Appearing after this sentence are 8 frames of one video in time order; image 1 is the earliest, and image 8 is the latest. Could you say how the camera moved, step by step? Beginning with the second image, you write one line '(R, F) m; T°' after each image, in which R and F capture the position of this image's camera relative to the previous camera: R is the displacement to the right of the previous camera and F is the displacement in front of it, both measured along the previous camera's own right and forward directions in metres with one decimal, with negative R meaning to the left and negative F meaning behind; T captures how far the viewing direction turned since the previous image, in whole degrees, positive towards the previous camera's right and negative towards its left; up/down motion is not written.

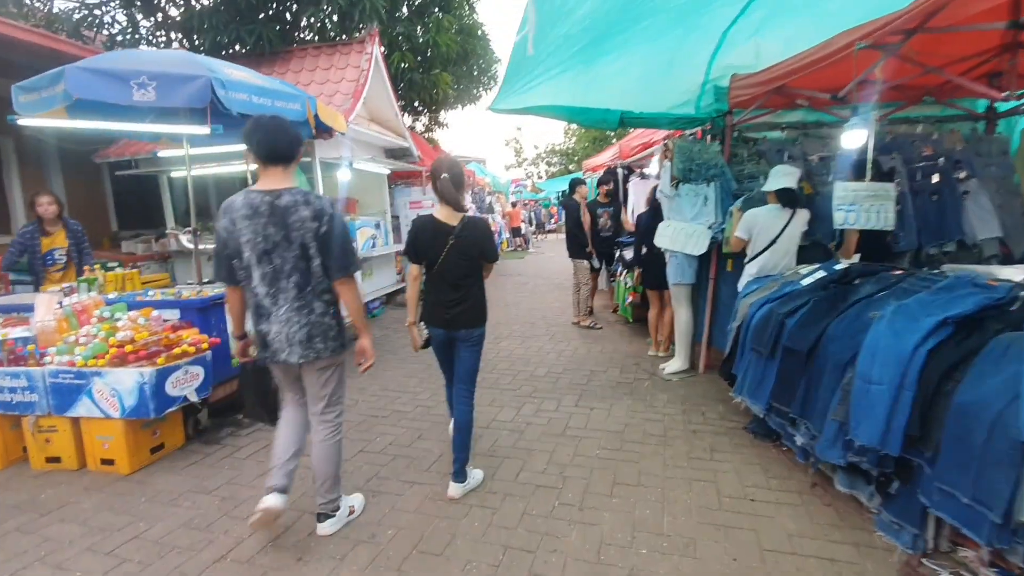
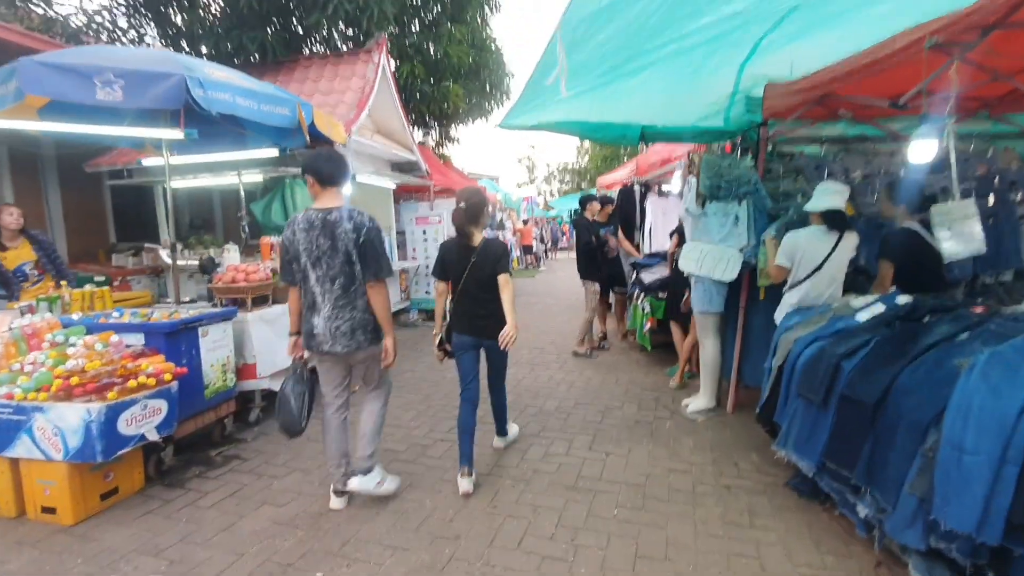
(0.0, +0.5) m; -1°
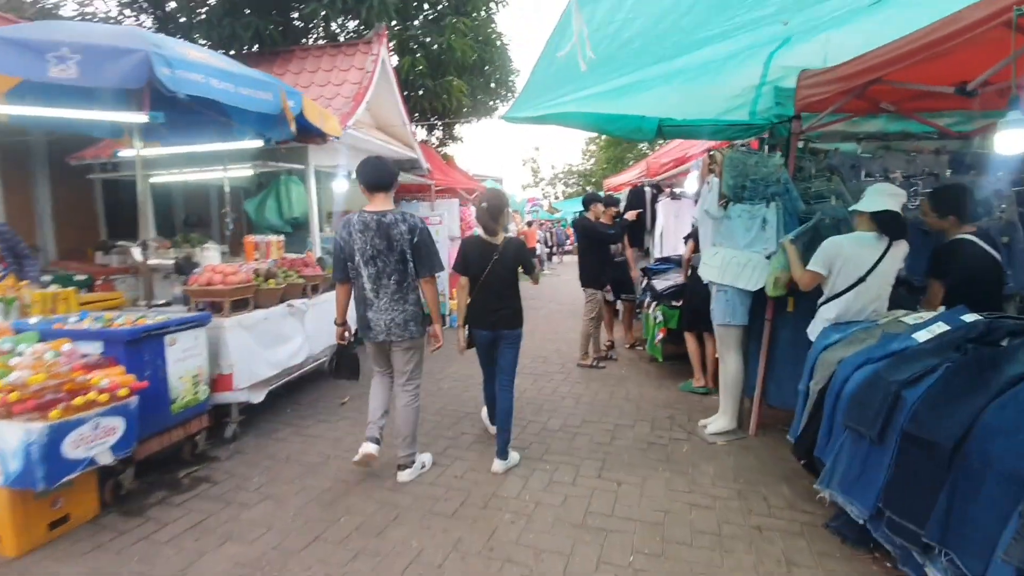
(0.0, +0.4) m; 0°
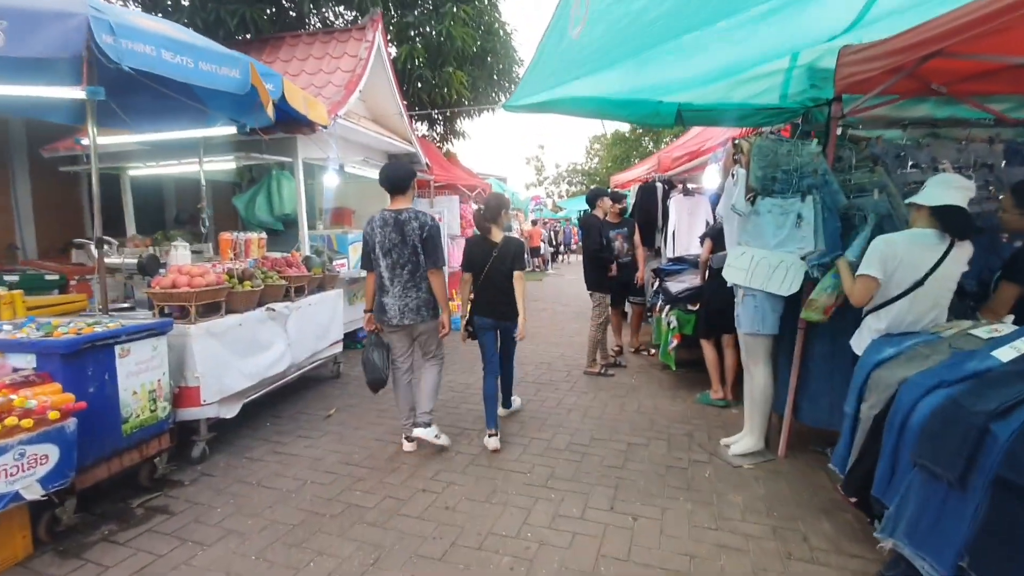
(0.0, +0.4) m; 0°
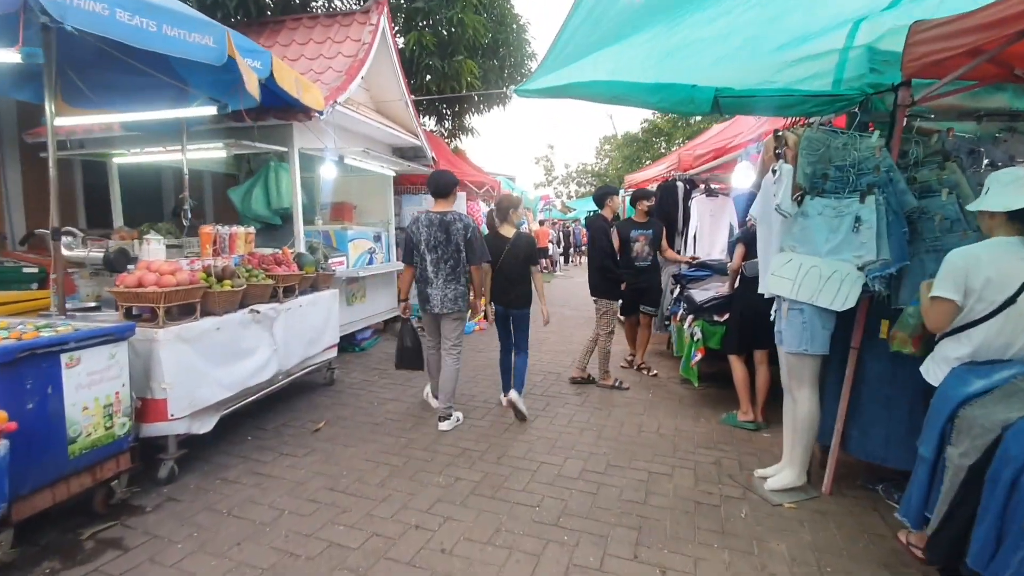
(0.0, +0.4) m; -1°
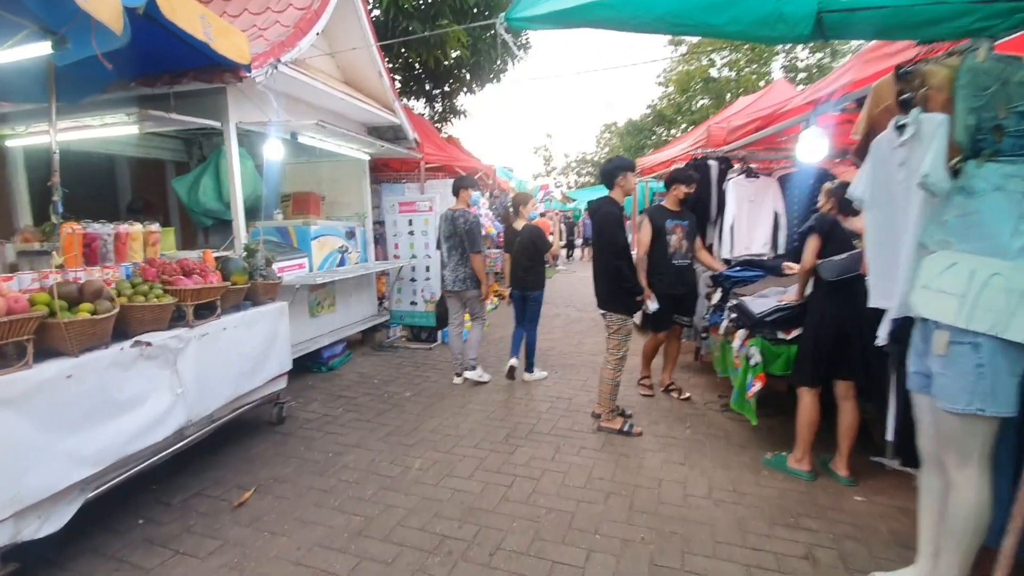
(0.0, +1.2) m; 0°
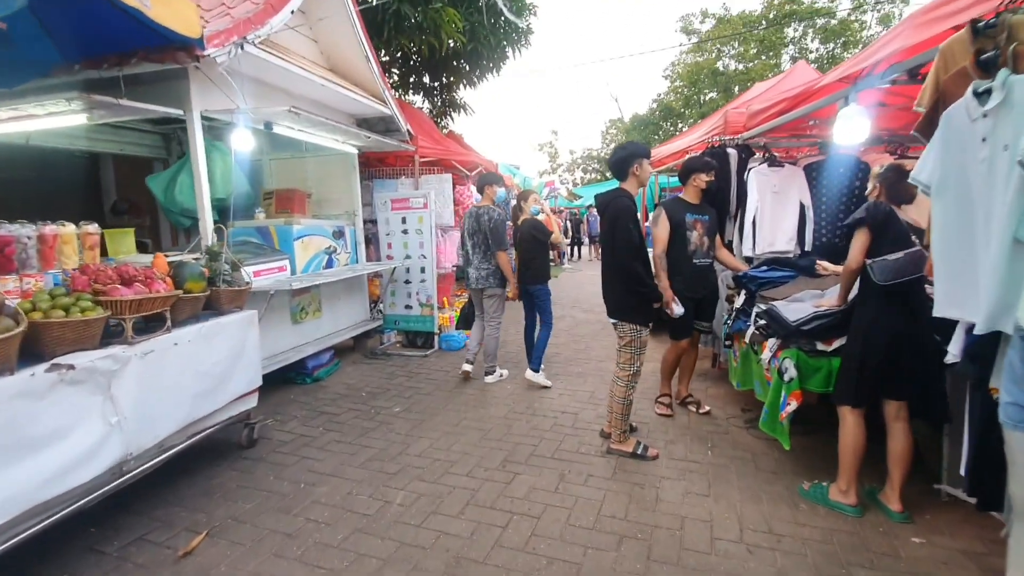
(+0.1, +0.5) m; -1°
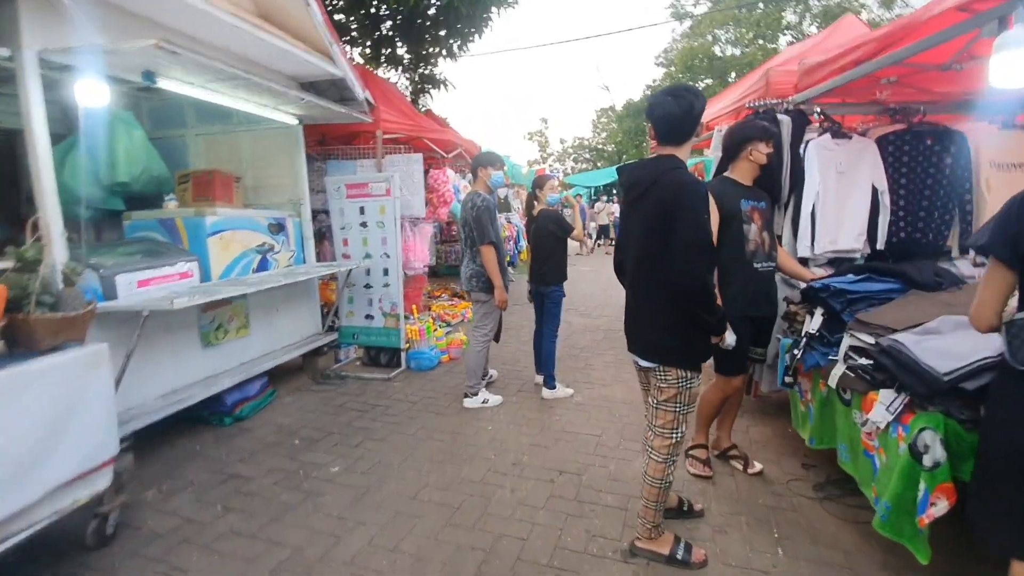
(+0.1, +1.2) m; +1°
